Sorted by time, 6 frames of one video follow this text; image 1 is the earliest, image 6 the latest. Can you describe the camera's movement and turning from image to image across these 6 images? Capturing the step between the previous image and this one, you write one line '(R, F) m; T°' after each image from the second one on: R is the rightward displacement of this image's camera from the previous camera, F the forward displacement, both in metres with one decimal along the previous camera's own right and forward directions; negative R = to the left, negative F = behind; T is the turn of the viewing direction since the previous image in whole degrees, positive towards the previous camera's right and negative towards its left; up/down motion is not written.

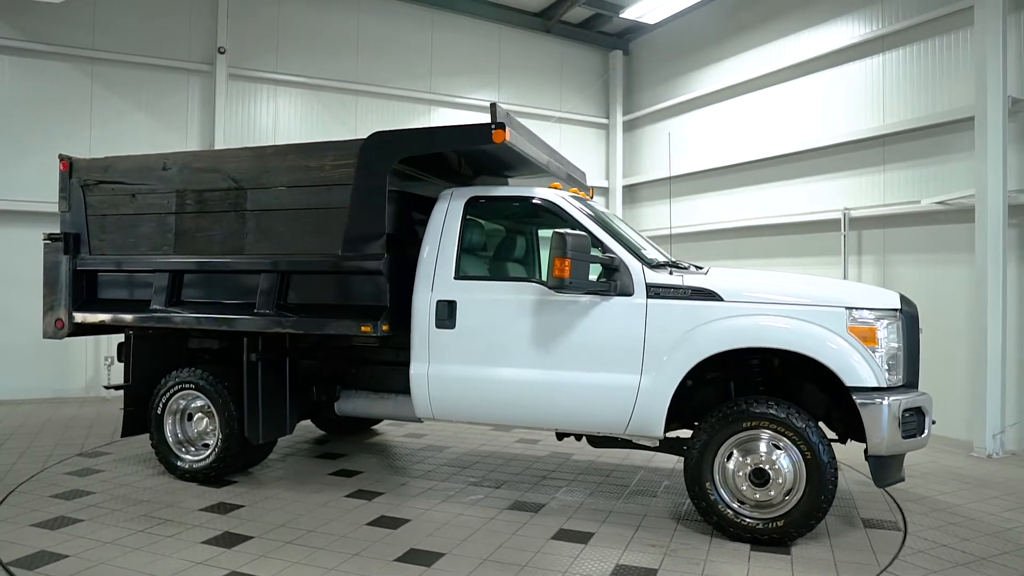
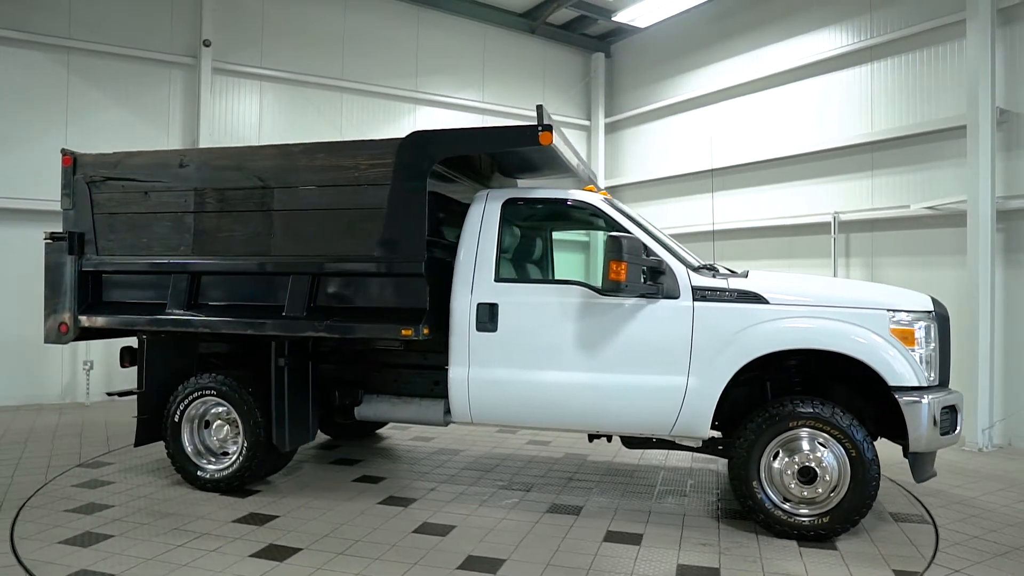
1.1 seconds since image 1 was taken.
(-0.6, 0.0) m; +4°
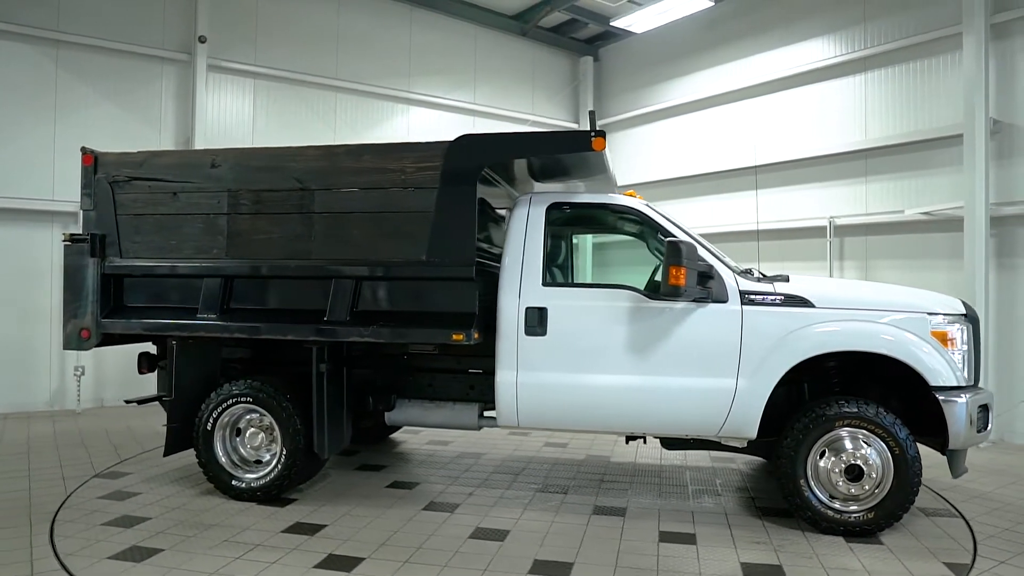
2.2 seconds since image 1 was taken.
(-0.6, 0.0) m; +4°
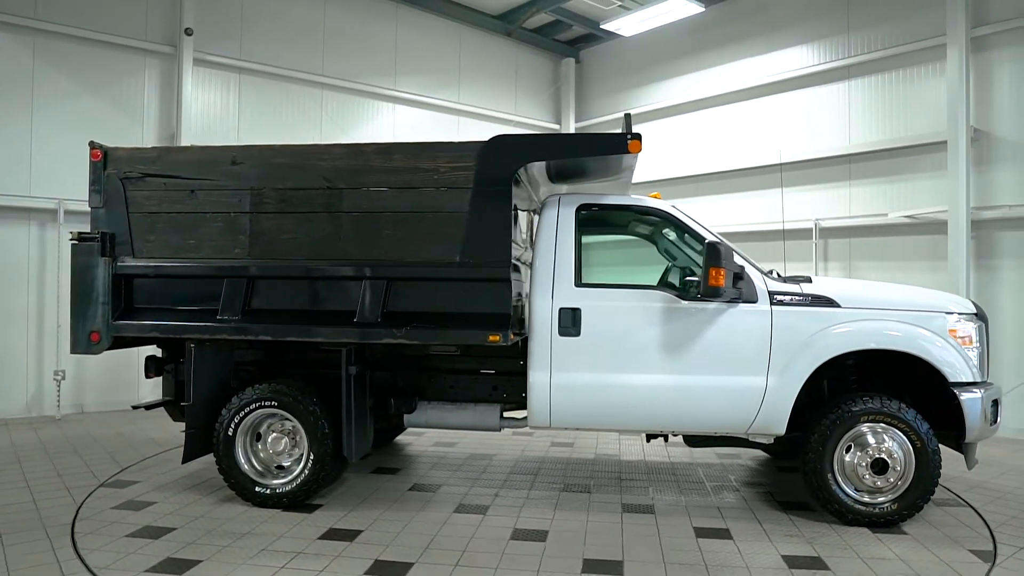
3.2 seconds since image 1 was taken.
(-0.5, 0.0) m; +4°
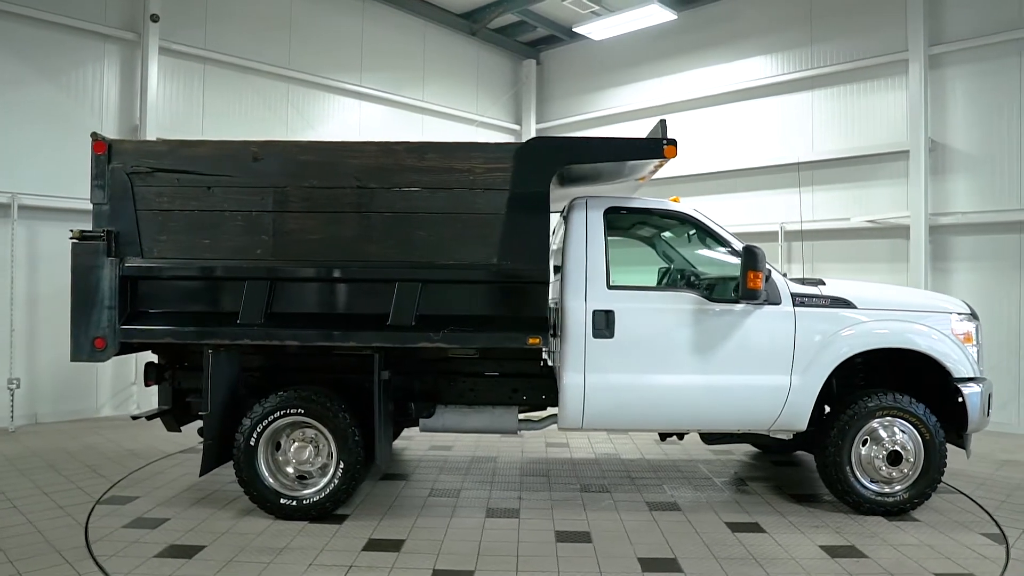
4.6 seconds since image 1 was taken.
(-0.7, +0.1) m; +6°
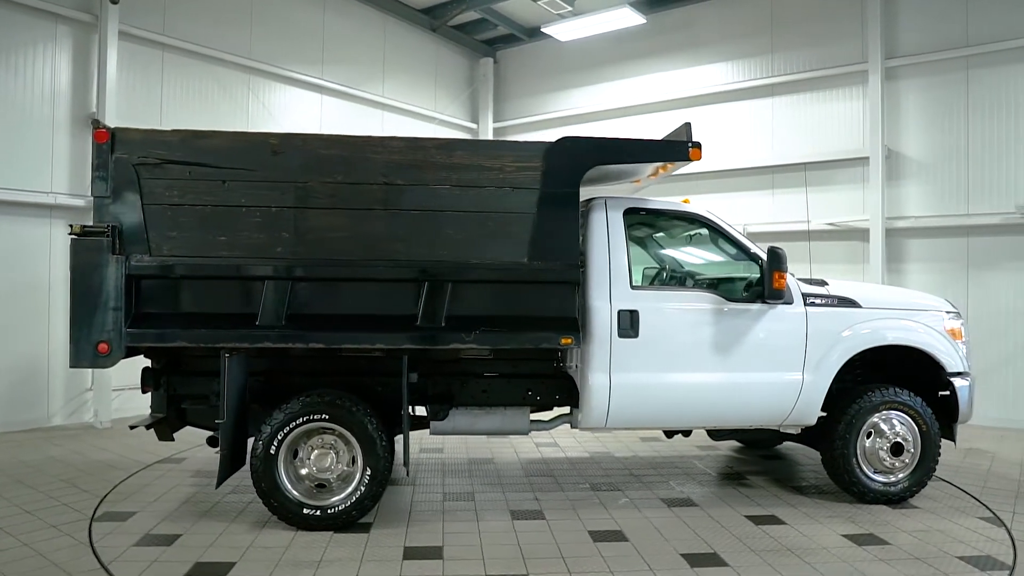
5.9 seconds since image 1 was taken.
(-0.7, +0.1) m; +6°
